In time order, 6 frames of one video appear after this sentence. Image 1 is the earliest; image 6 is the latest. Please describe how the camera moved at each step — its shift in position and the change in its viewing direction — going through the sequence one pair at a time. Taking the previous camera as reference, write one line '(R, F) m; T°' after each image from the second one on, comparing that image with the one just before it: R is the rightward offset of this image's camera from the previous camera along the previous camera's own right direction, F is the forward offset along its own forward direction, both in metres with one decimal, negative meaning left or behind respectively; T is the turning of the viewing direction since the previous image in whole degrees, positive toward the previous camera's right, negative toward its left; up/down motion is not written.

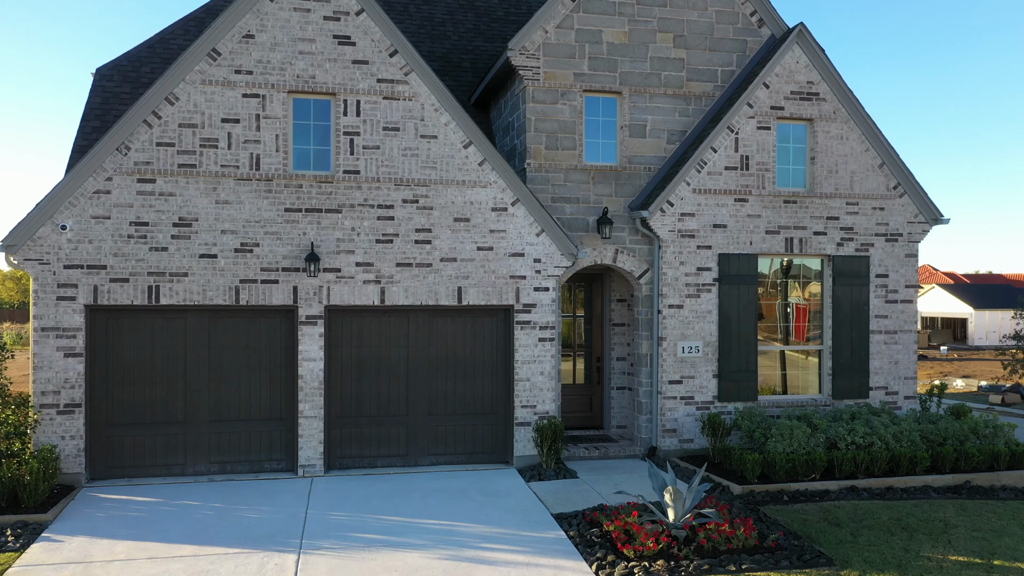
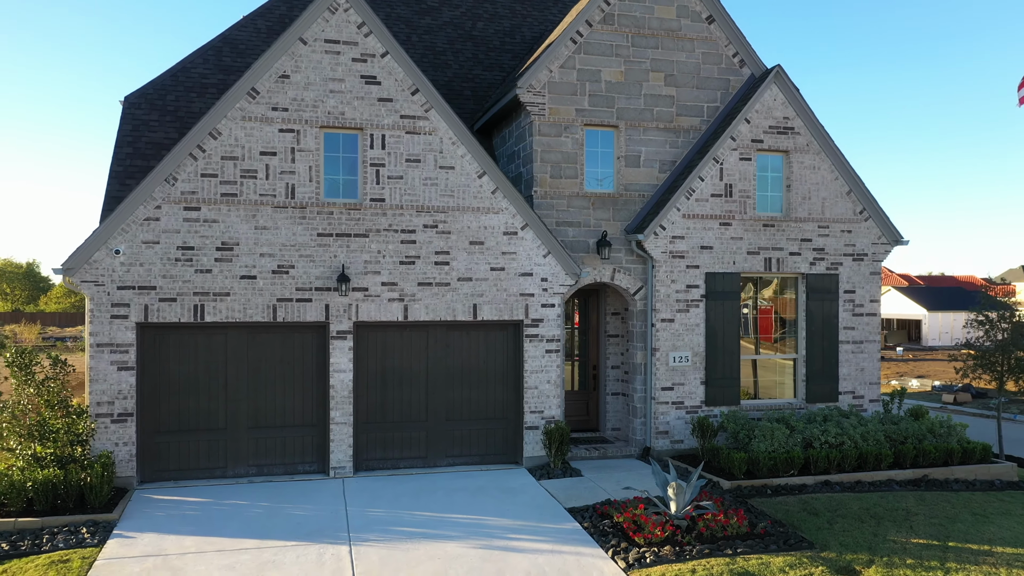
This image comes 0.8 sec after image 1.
(-0.7, -1.1) m; +3°
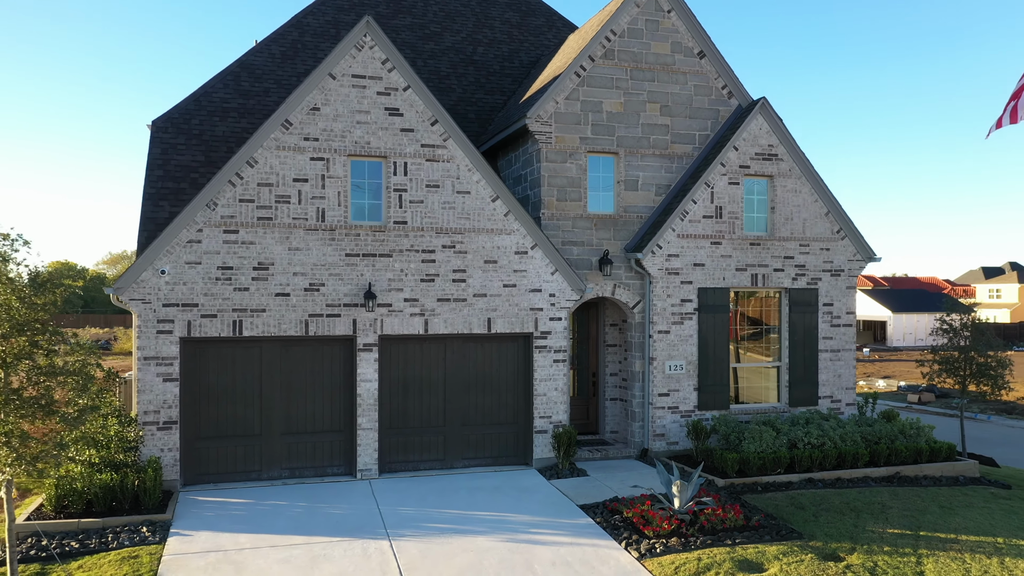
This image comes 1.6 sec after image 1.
(-0.6, -1.0) m; +2°
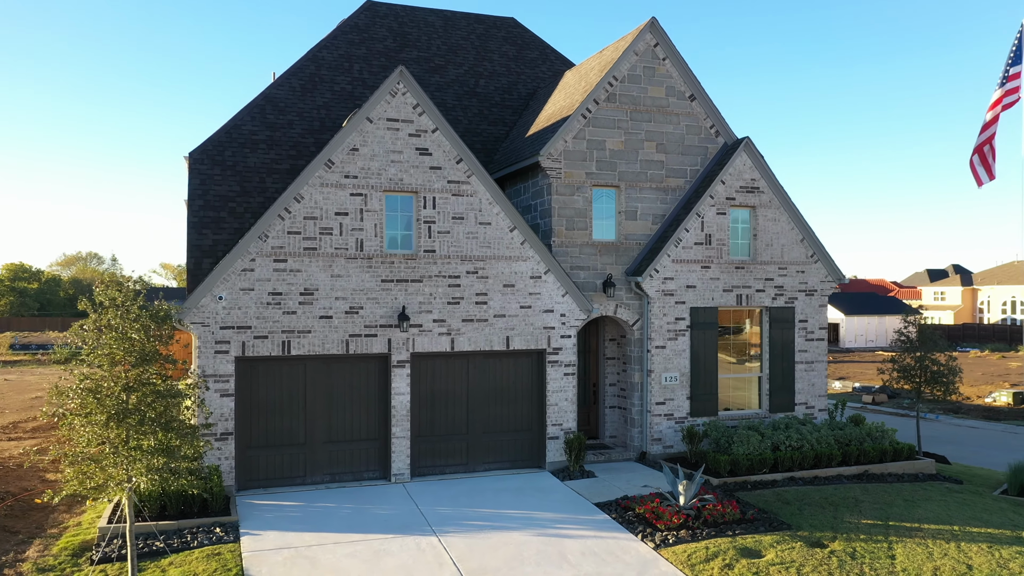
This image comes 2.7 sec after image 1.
(-1.0, -1.4) m; +3°
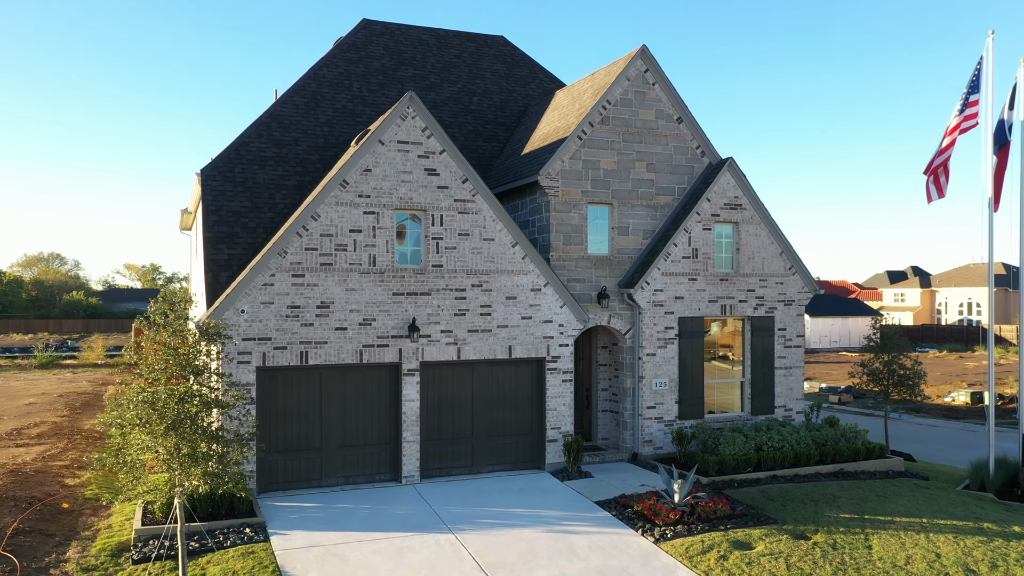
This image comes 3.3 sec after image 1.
(-0.6, -0.9) m; +2°
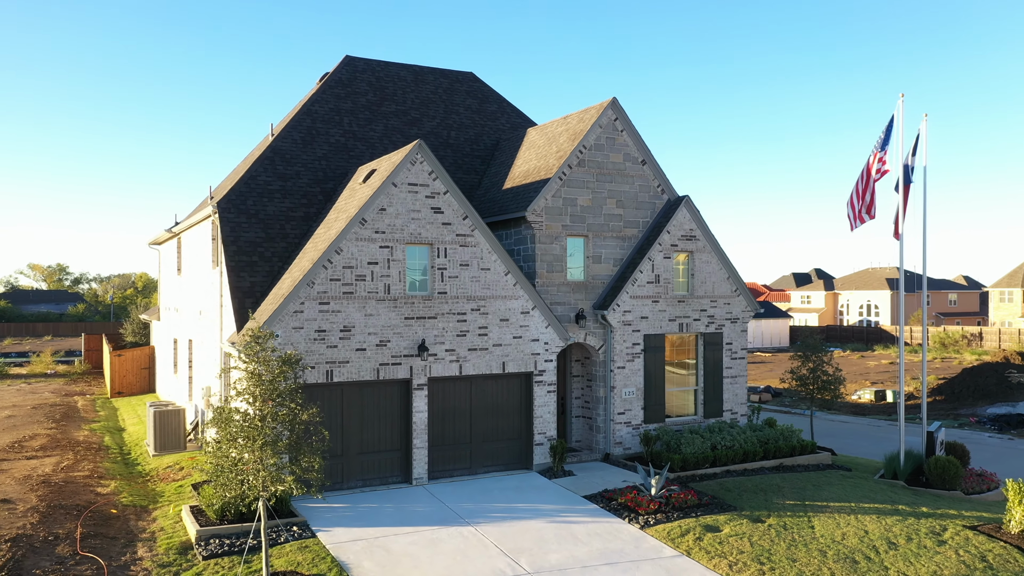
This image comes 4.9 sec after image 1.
(-1.6, -2.1) m; +6°
